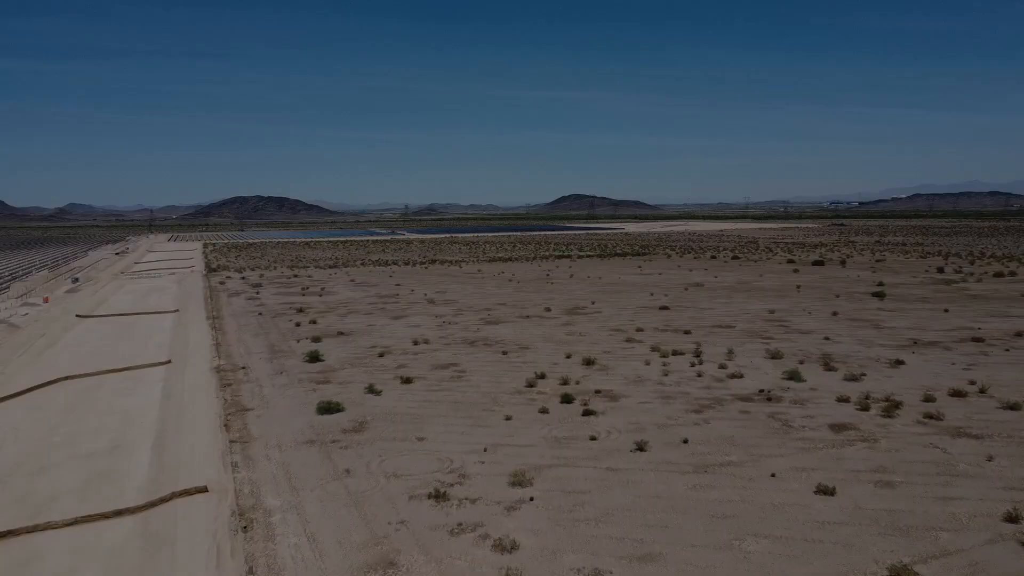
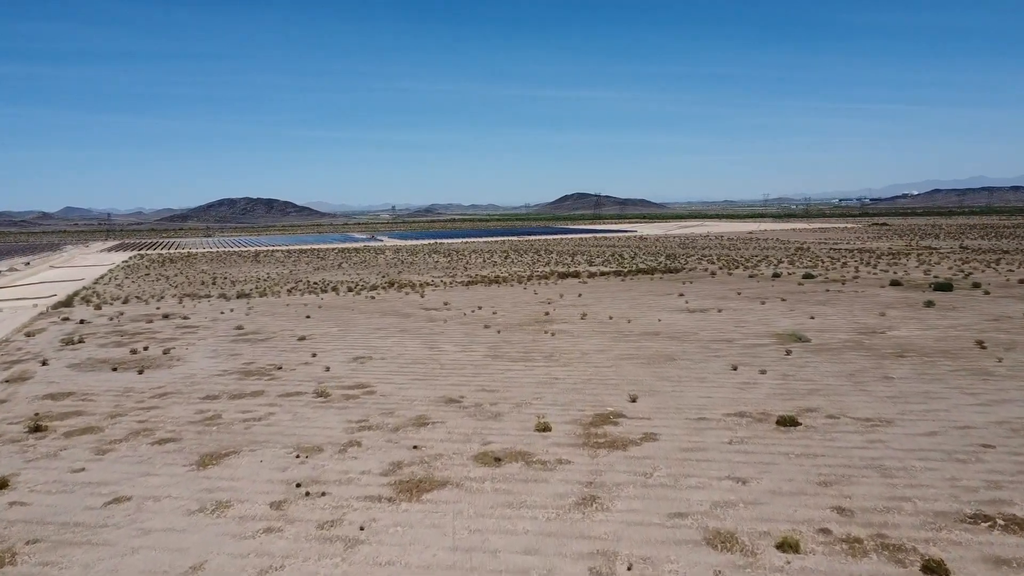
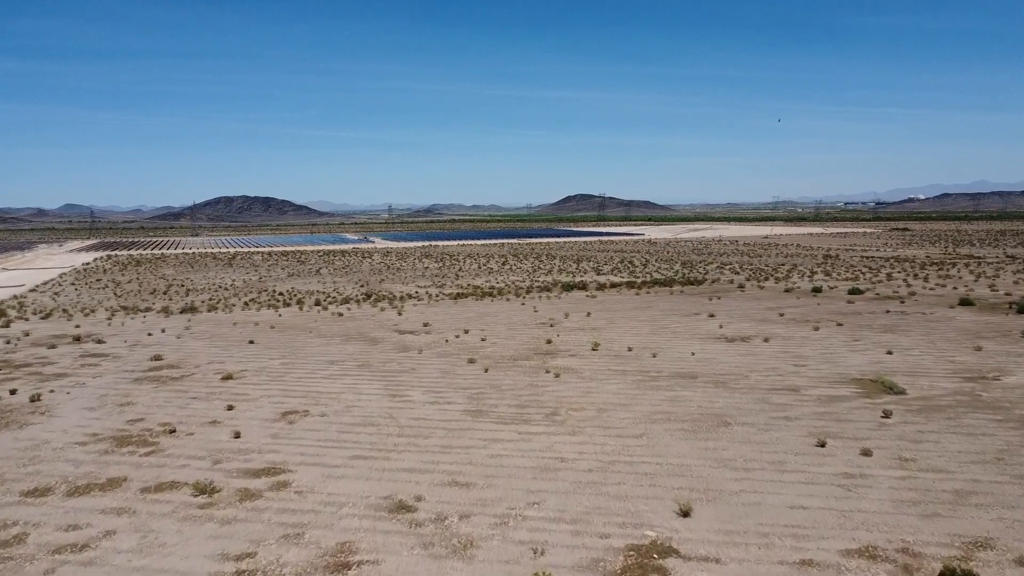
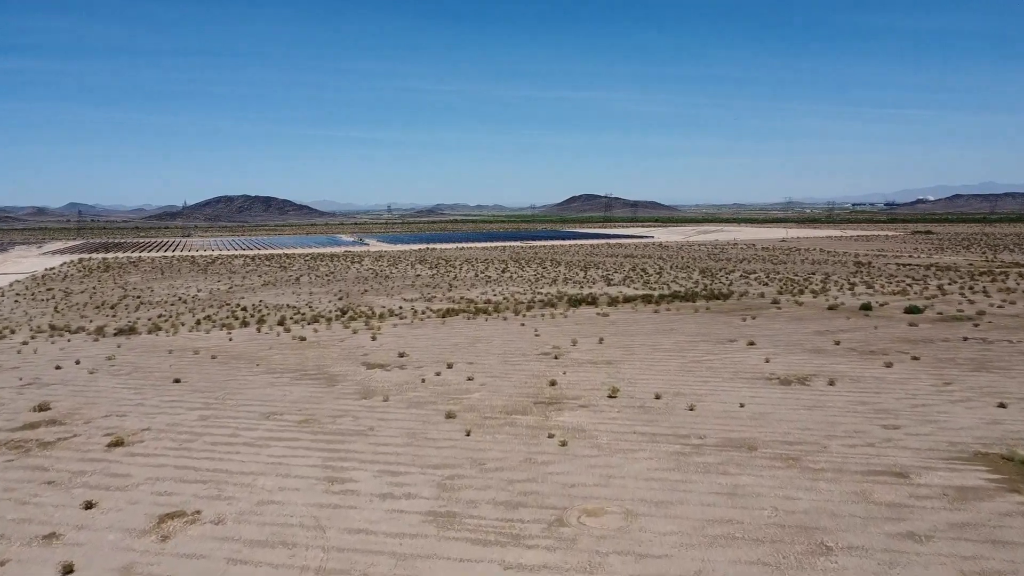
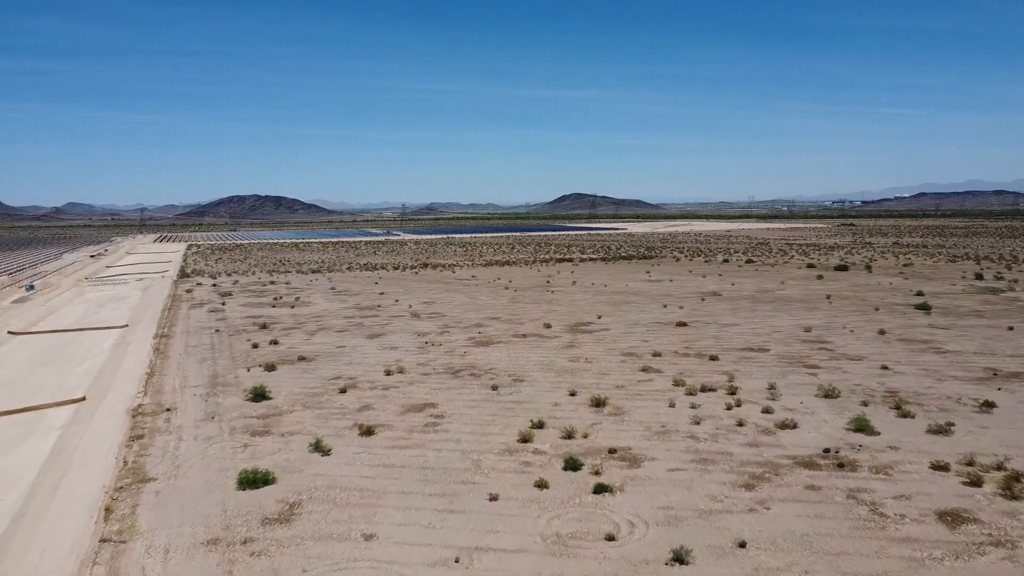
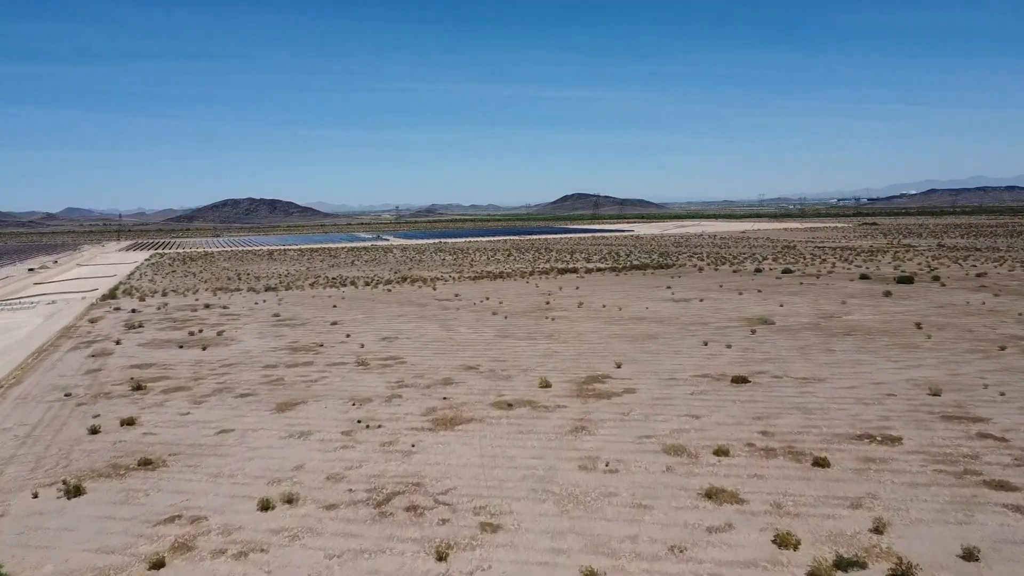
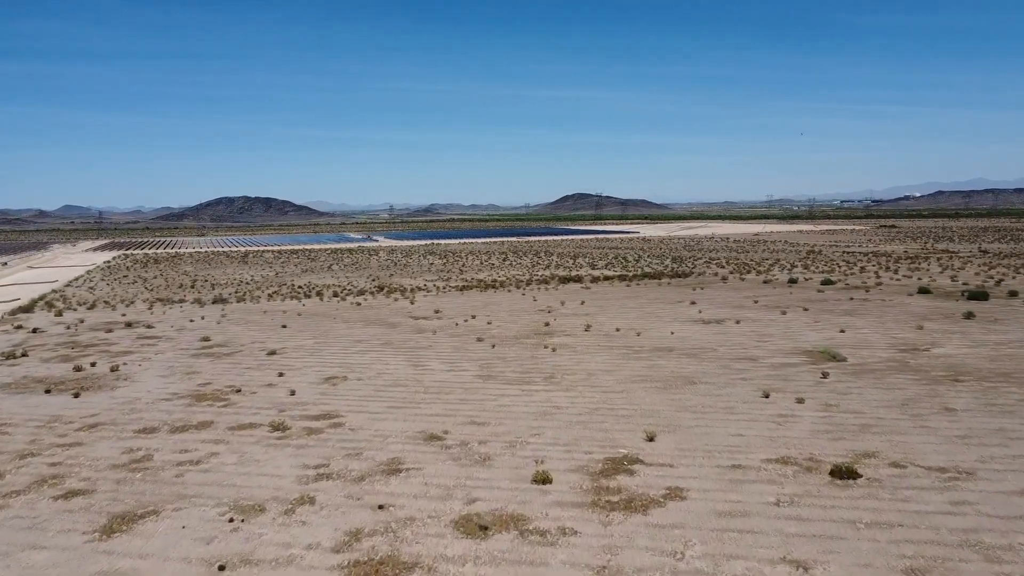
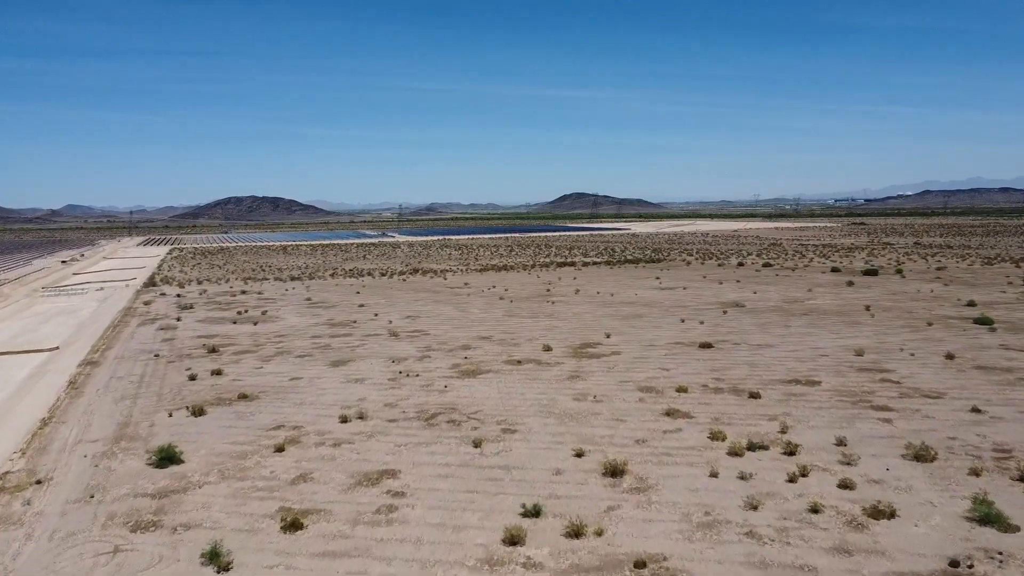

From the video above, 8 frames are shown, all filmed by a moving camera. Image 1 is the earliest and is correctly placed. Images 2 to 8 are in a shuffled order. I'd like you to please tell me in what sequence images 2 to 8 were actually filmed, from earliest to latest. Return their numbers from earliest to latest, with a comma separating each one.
5, 8, 6, 2, 7, 3, 4
